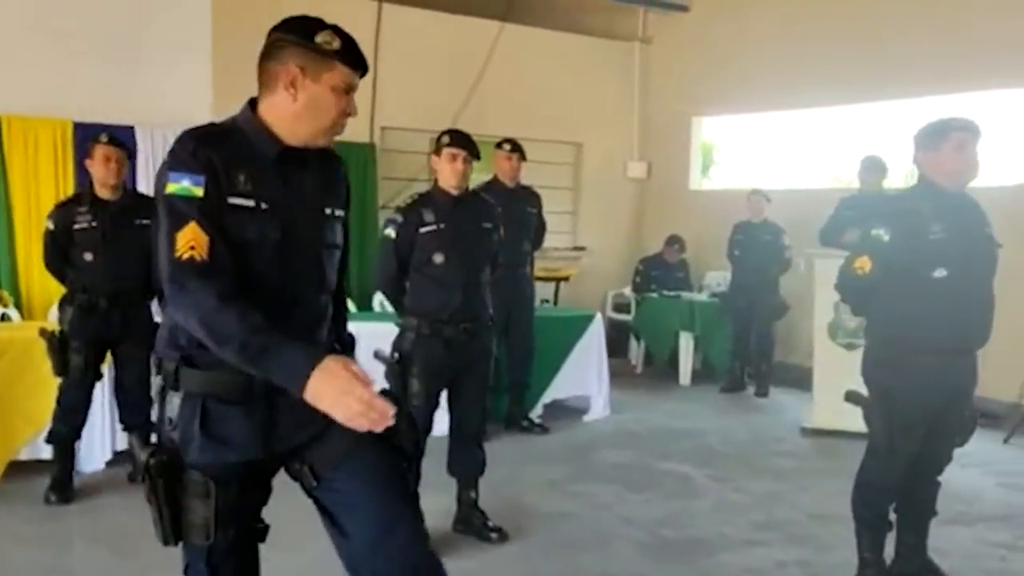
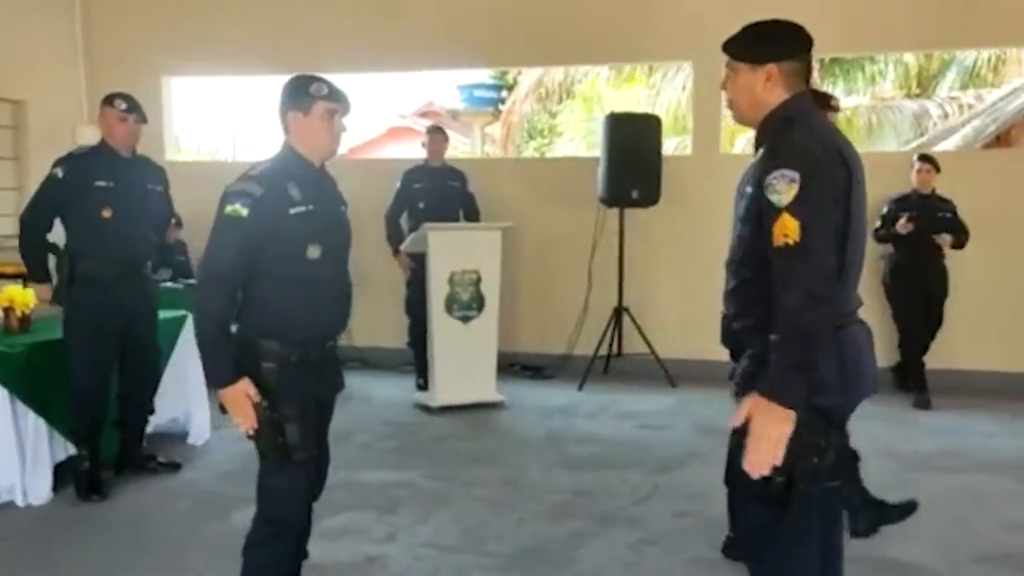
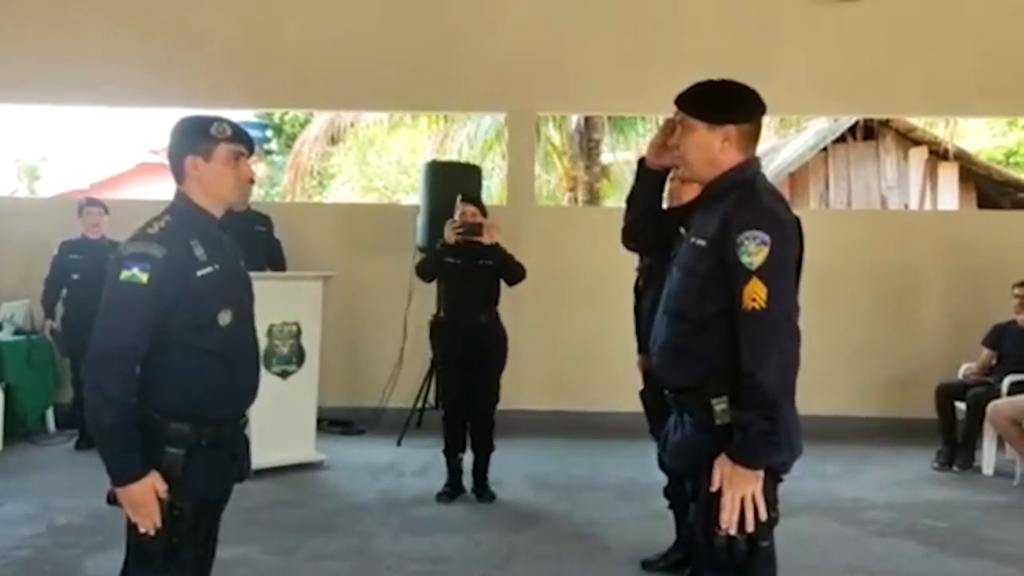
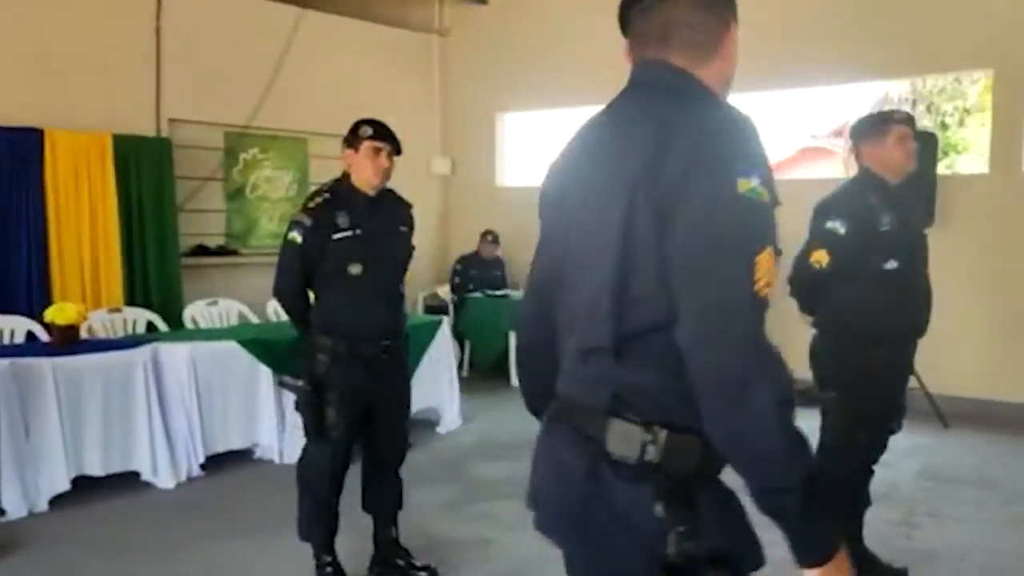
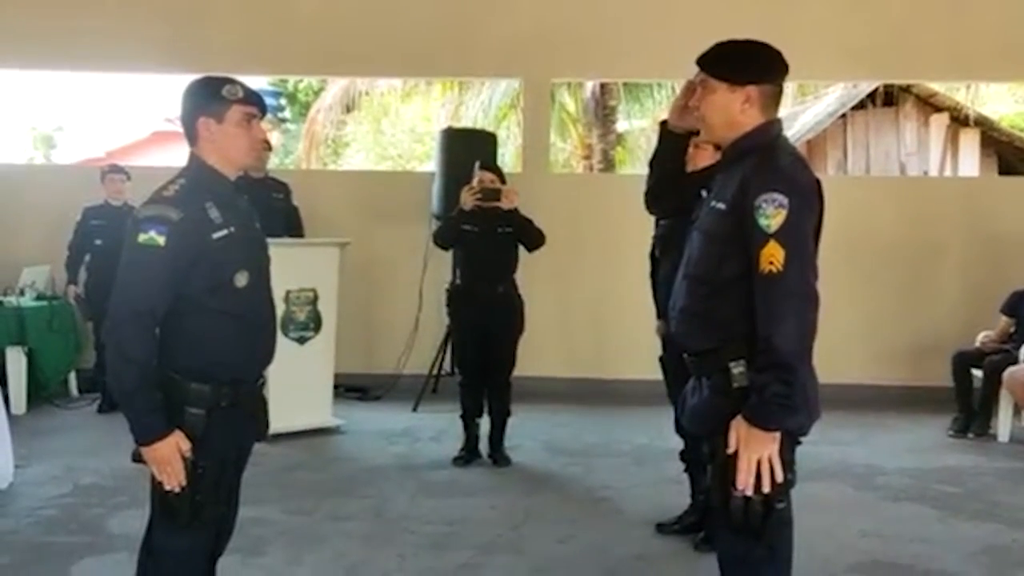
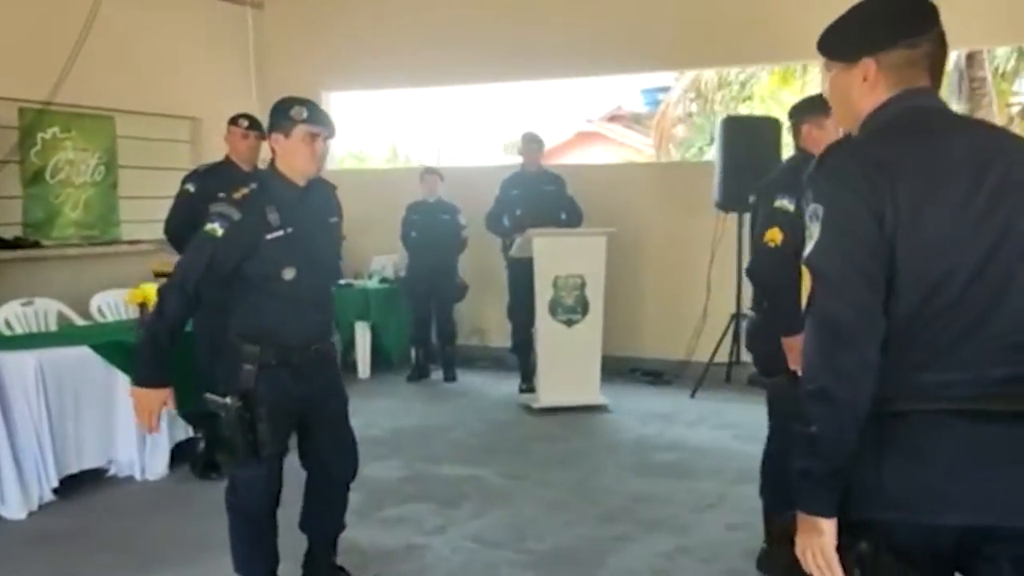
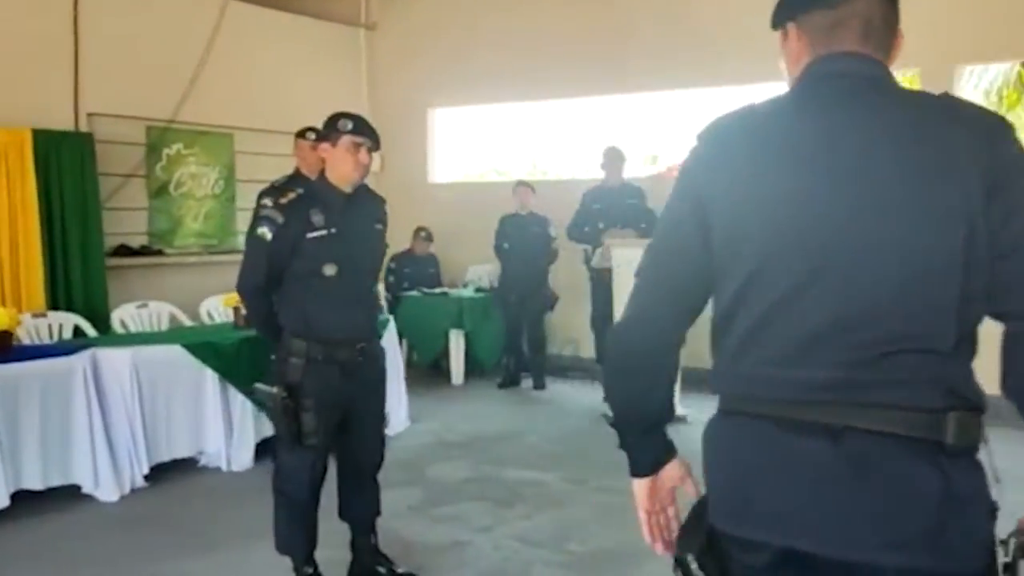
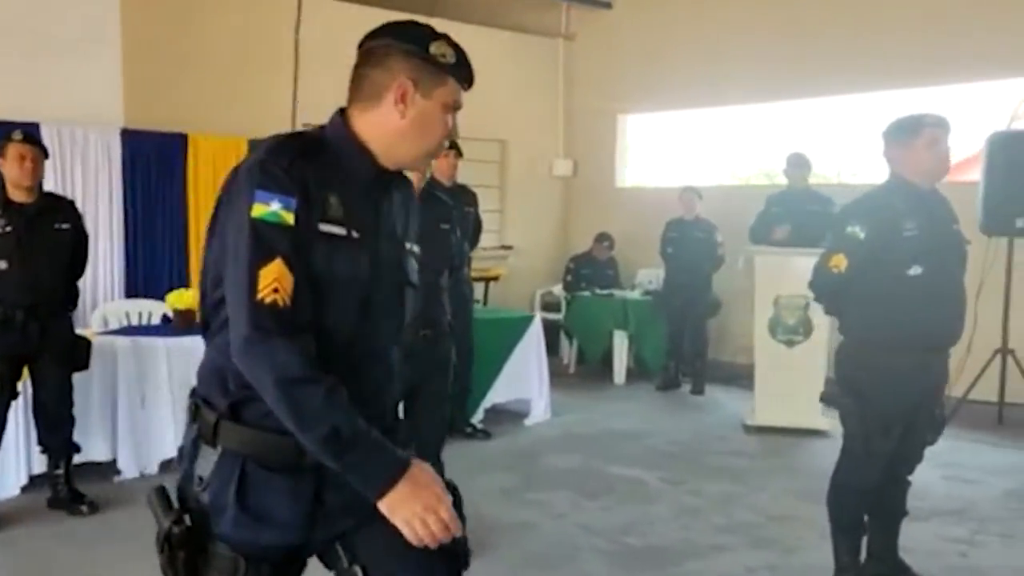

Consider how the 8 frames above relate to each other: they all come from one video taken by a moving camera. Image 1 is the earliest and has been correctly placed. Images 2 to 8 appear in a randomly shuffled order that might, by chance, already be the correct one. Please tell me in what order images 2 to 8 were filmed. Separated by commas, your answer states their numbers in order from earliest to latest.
8, 4, 7, 6, 2, 3, 5
